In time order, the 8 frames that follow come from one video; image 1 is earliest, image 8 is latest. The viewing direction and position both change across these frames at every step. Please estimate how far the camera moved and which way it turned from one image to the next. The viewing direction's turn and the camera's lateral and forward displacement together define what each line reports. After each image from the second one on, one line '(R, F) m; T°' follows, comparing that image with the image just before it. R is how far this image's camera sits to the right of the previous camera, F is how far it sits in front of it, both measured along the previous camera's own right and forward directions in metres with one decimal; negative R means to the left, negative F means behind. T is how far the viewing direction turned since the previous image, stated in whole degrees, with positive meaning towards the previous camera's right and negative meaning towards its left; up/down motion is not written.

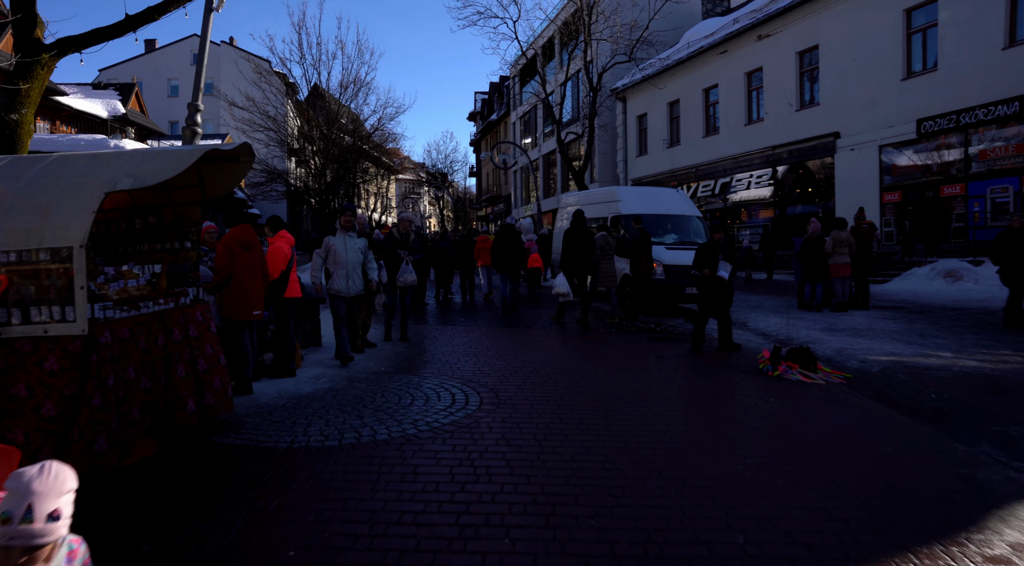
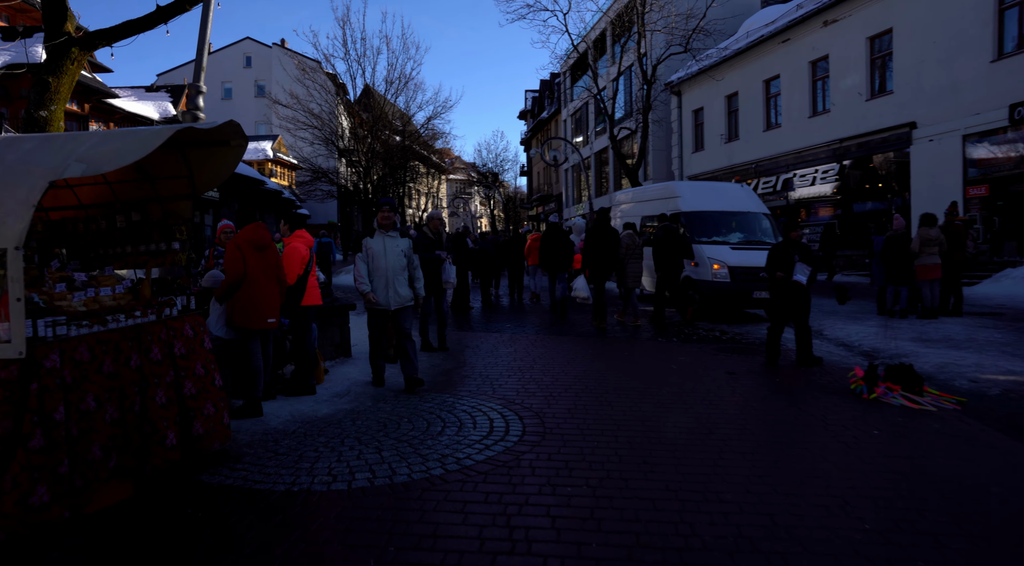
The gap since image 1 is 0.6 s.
(0.0, +0.9) m; -4°
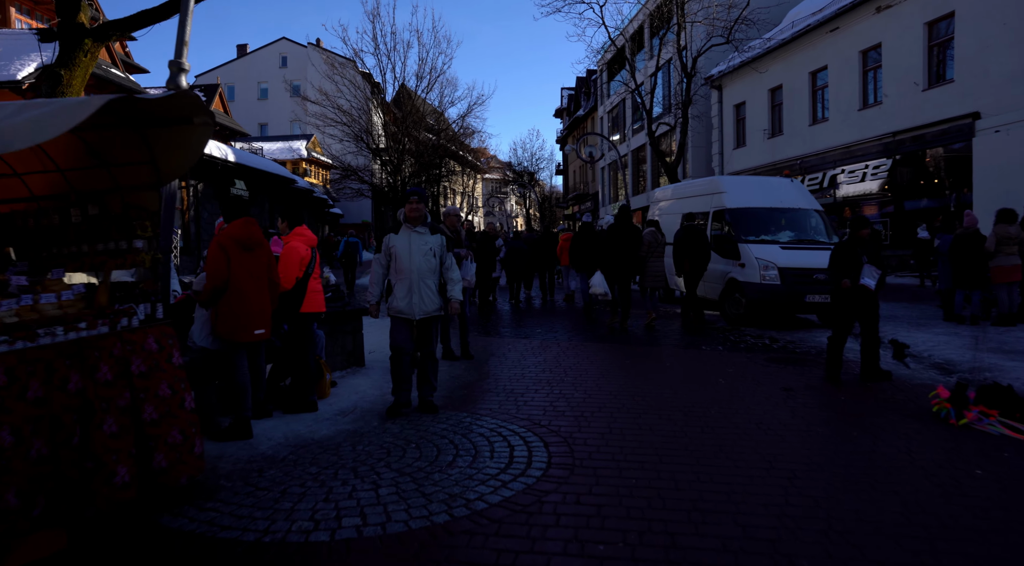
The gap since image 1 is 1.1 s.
(+0.1, +0.7) m; -3°
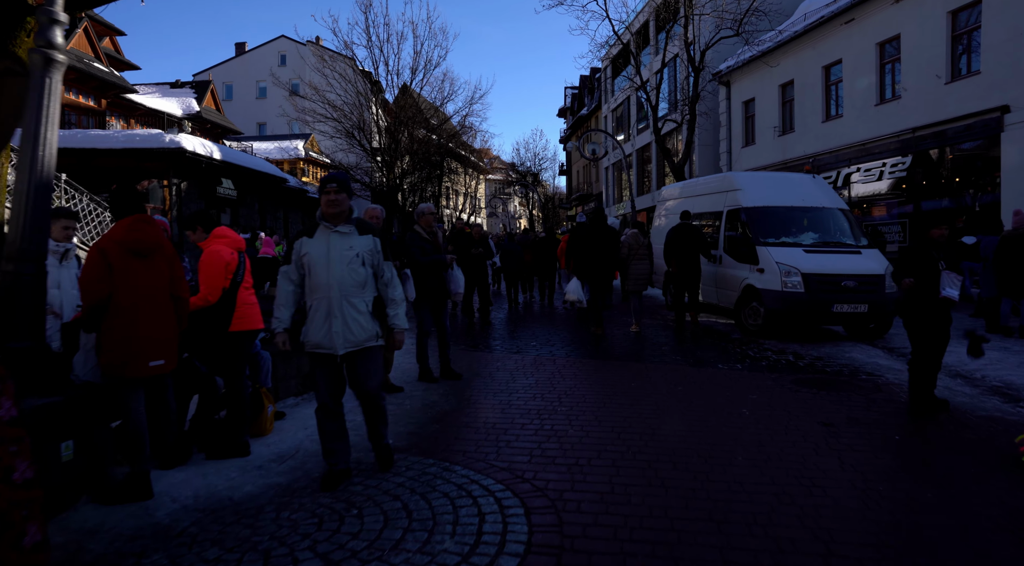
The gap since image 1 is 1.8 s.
(+0.2, +1.0) m; 0°
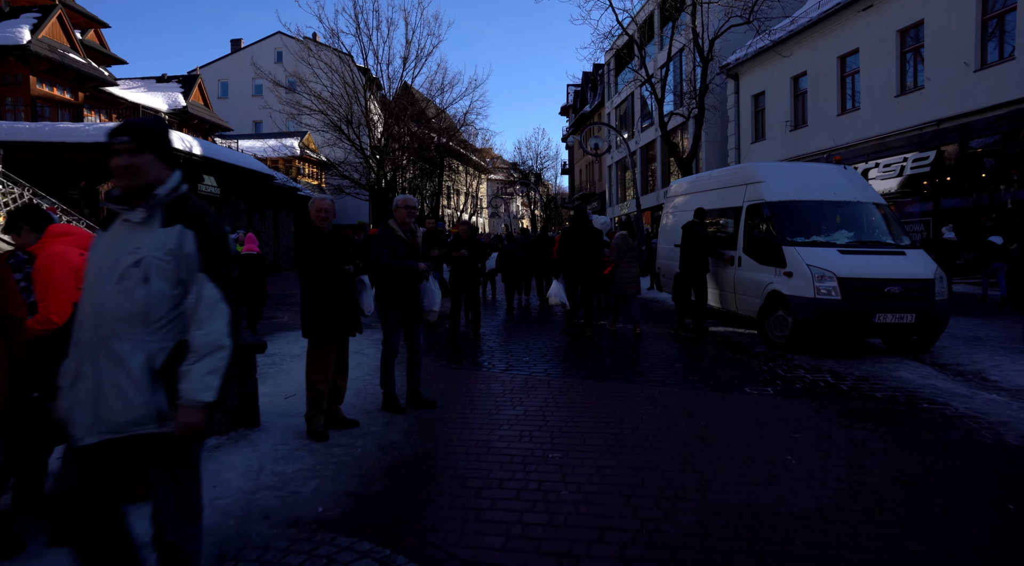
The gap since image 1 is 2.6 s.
(+0.2, +1.2) m; 0°
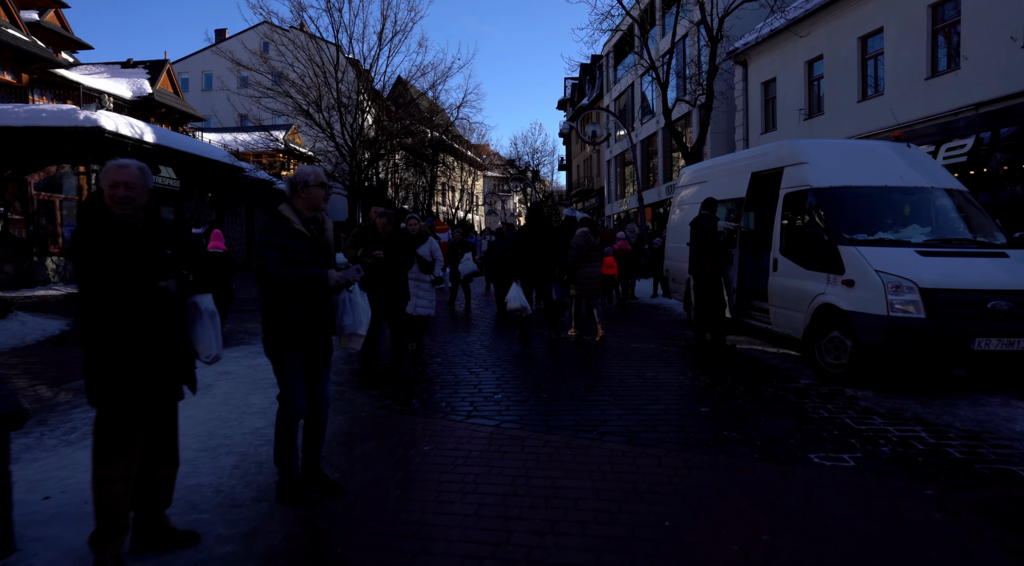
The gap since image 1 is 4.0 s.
(+0.3, +2.0) m; 0°
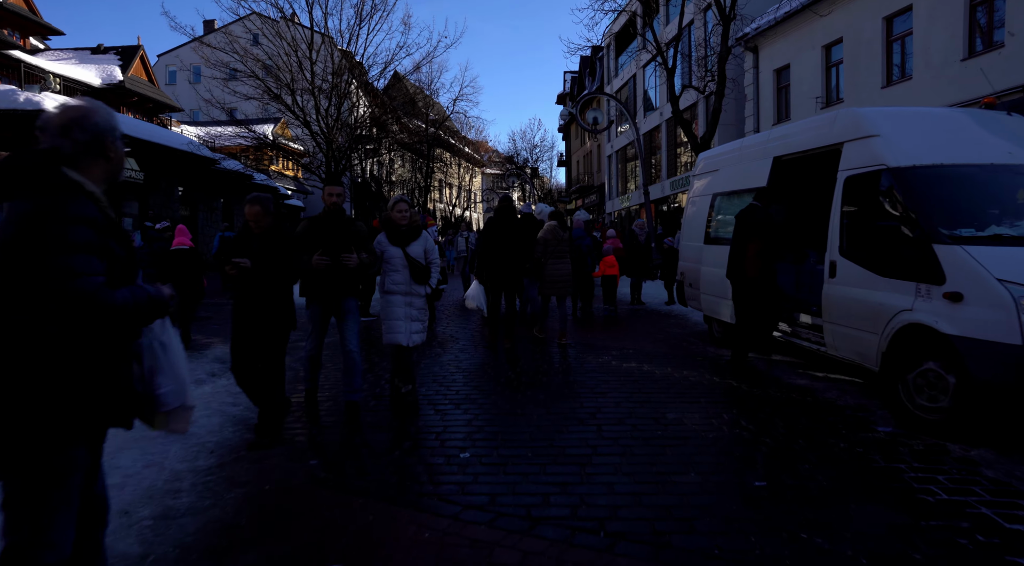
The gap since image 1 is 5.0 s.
(+0.2, +1.7) m; 0°
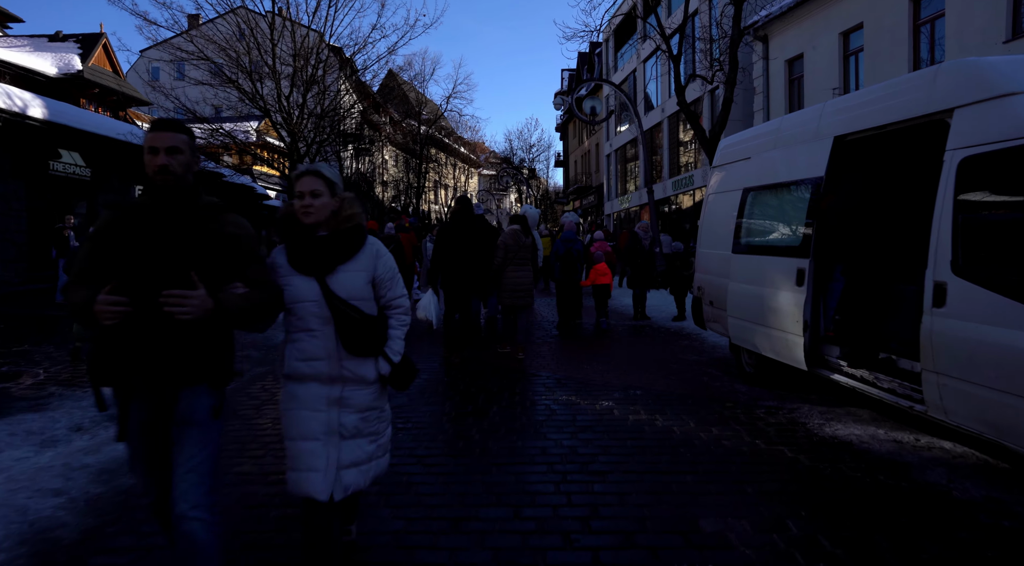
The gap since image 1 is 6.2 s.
(+0.3, +1.9) m; 0°
